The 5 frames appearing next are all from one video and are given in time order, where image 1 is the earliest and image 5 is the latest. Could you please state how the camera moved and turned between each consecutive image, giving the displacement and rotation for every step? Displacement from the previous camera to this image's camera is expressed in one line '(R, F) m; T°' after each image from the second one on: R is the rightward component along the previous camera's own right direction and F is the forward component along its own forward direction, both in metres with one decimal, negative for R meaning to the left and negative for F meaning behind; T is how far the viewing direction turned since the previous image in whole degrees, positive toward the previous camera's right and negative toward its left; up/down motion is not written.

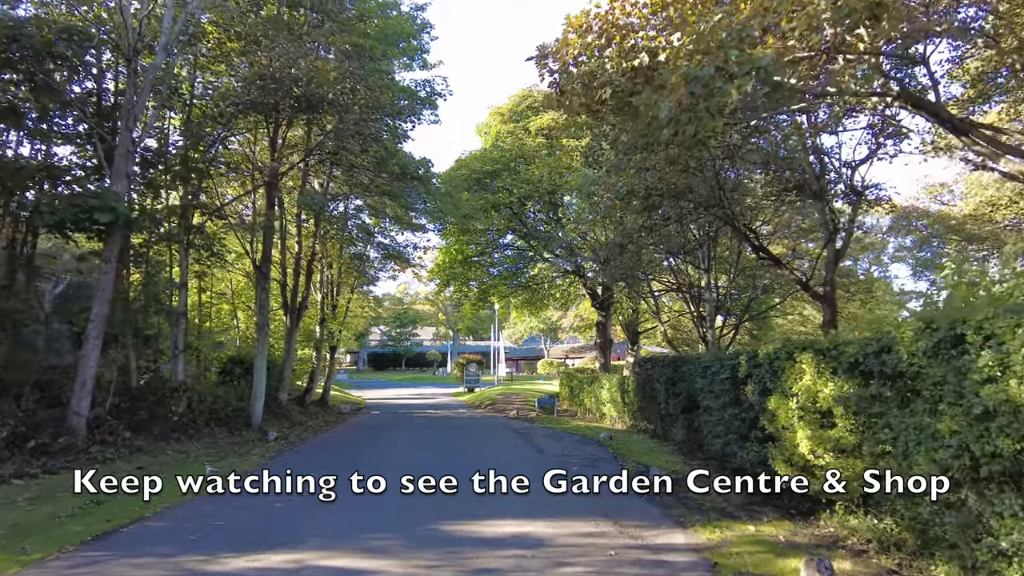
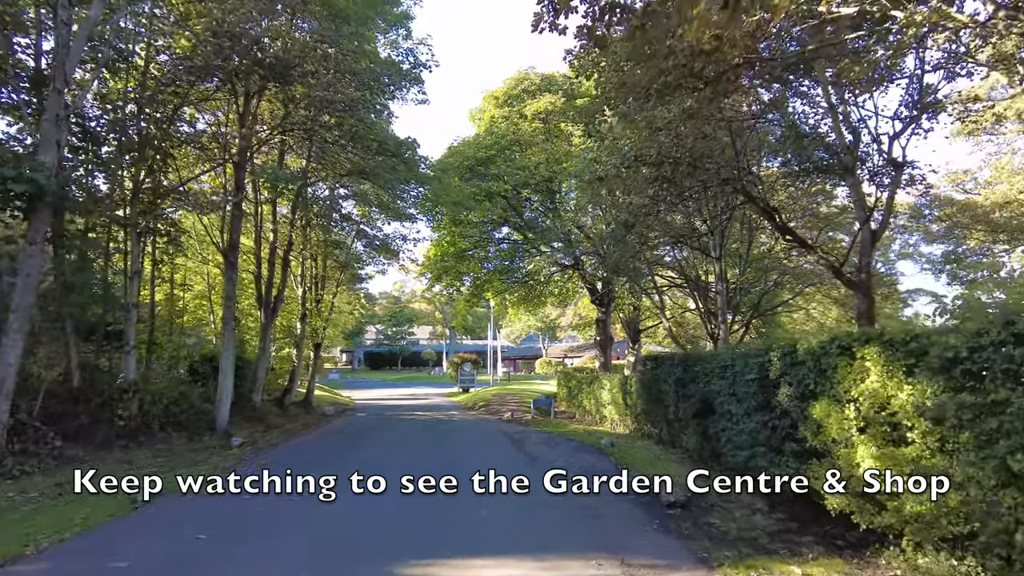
(+0.2, +1.6) m; 0°
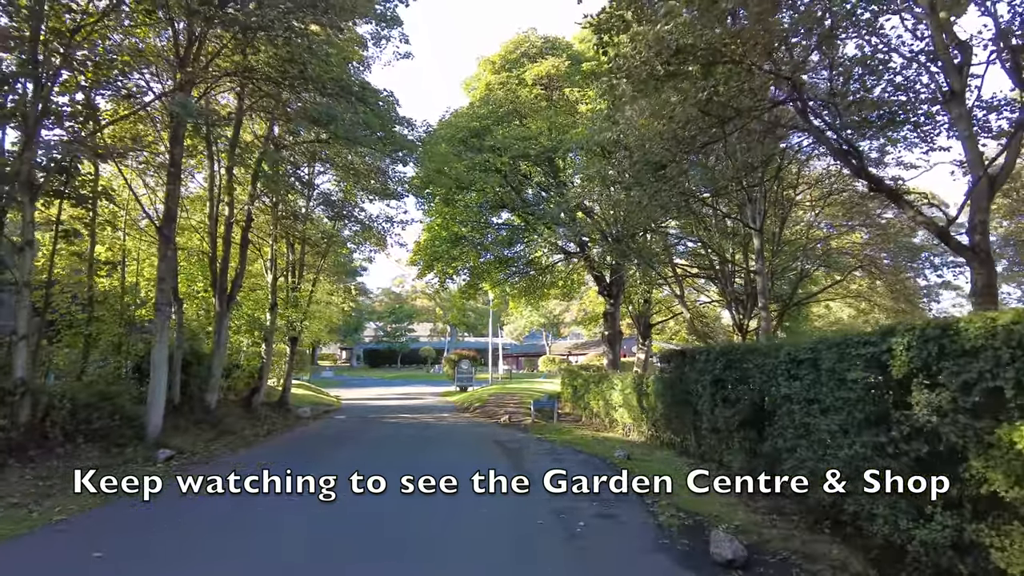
(+0.2, +2.9) m; 0°
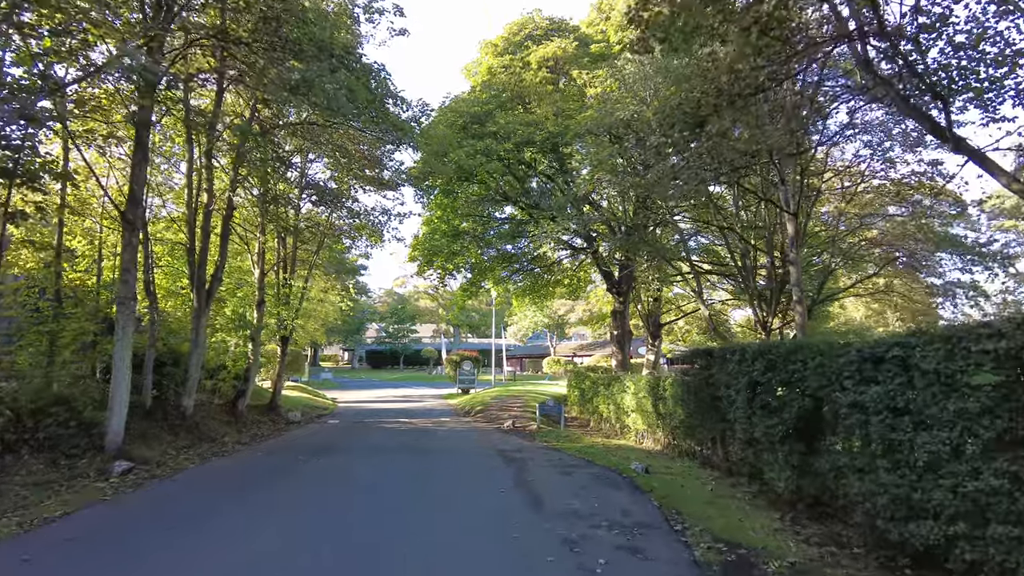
(0.0, +1.4) m; 0°
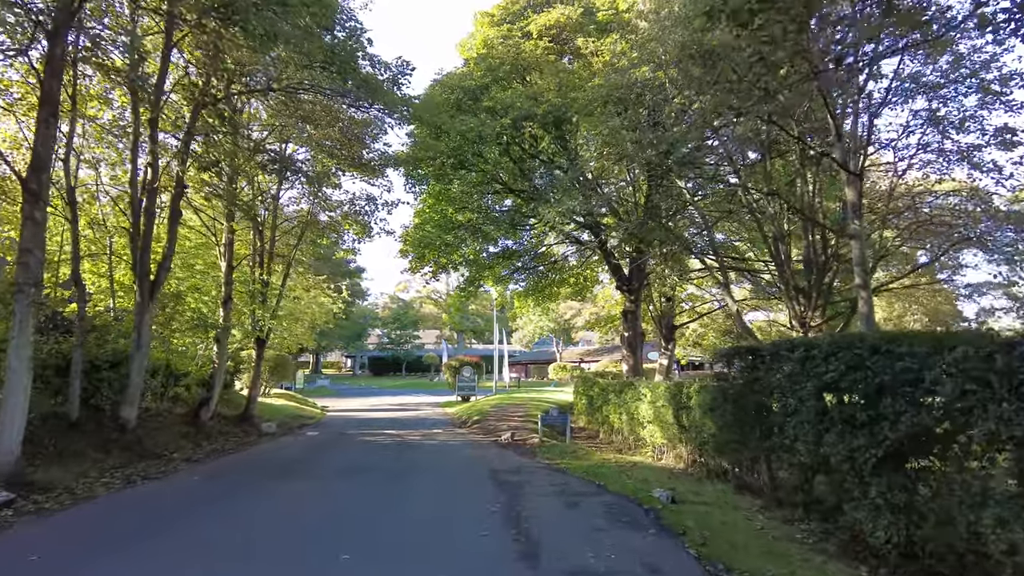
(+0.2, +2.4) m; -1°
